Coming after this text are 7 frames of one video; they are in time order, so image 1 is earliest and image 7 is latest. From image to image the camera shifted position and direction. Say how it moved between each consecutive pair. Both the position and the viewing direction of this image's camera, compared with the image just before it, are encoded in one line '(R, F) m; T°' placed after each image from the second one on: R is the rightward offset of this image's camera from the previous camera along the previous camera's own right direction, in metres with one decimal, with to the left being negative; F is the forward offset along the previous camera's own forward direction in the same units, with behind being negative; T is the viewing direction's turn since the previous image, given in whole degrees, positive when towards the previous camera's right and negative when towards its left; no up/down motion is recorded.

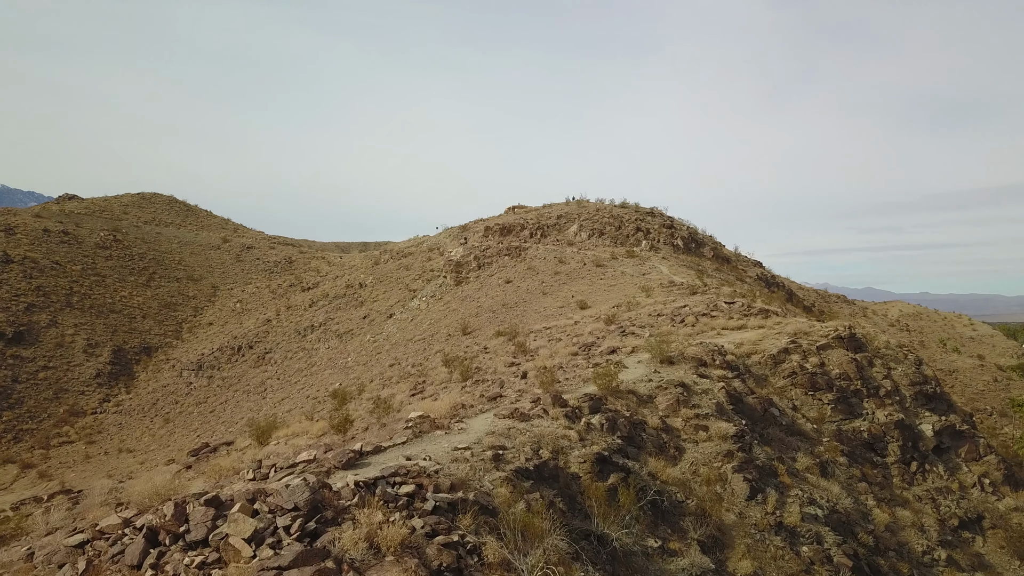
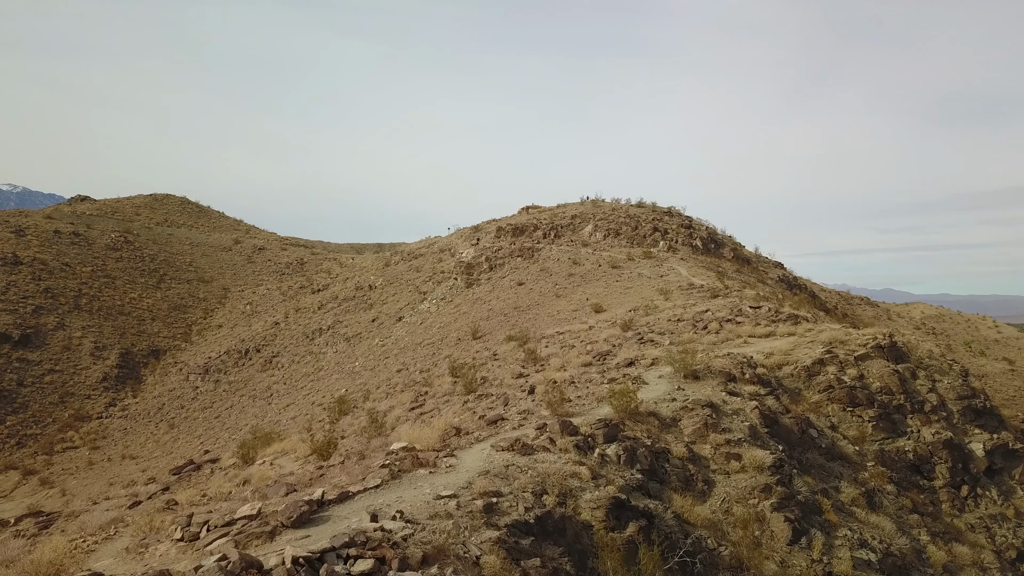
(+0.1, +0.7) m; -1°
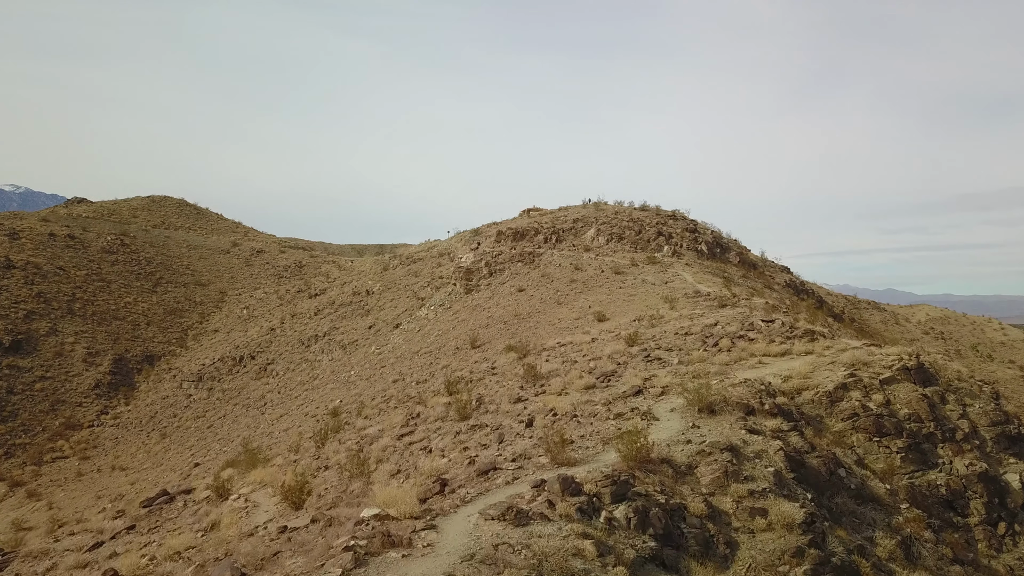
(0.0, +0.6) m; 0°
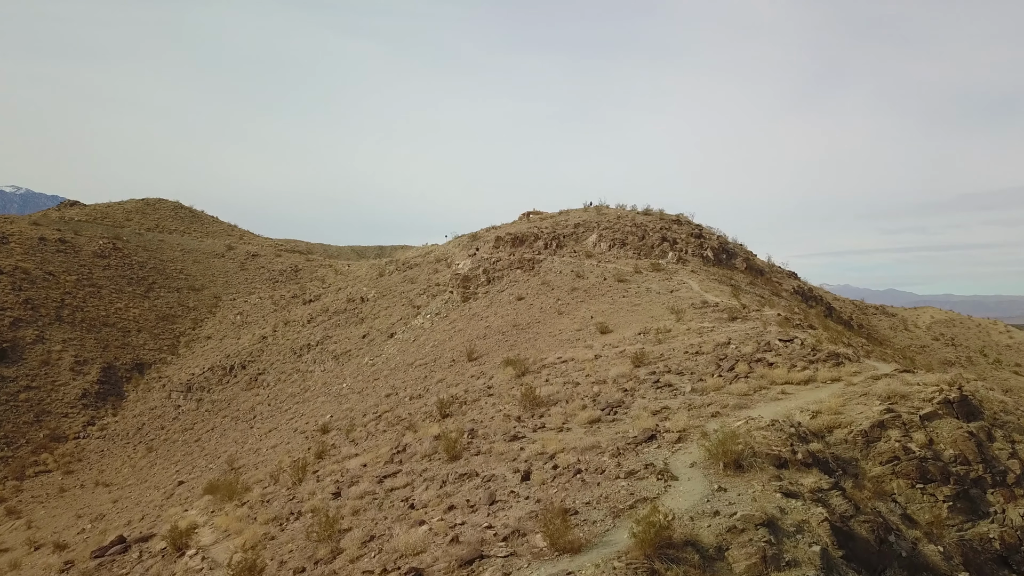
(0.0, +0.8) m; 0°
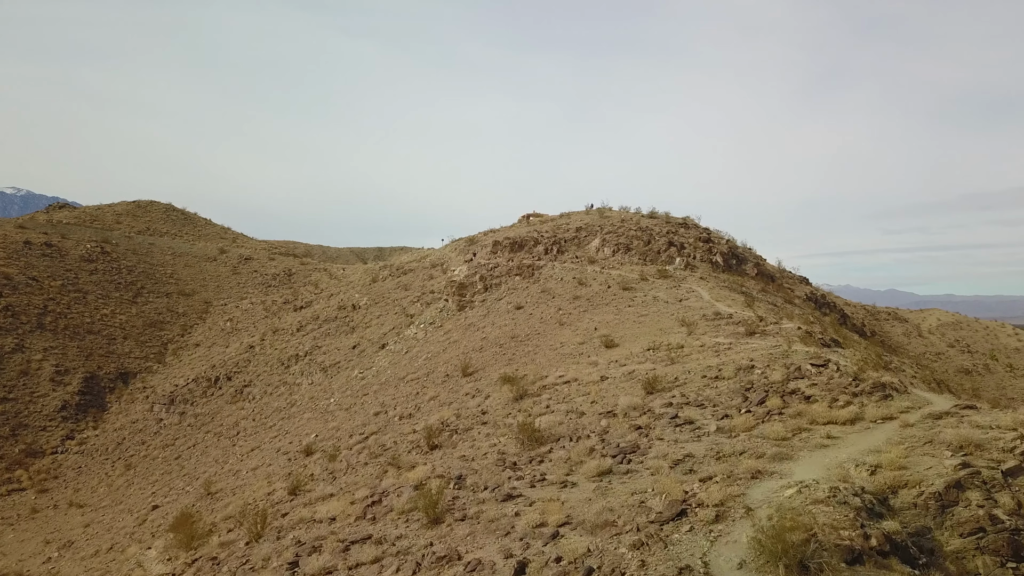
(0.0, +1.1) m; 0°
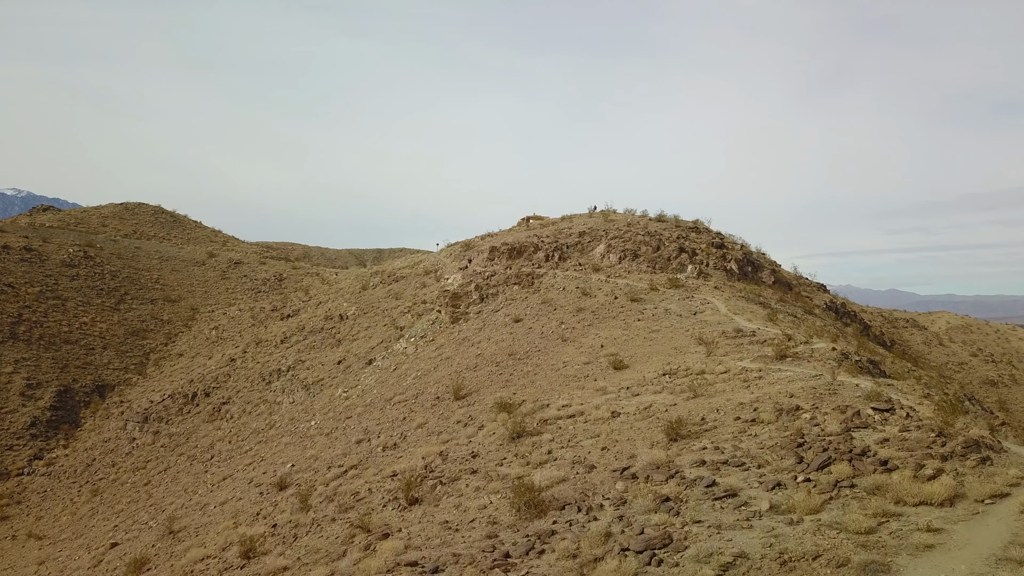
(+0.1, +1.5) m; 0°
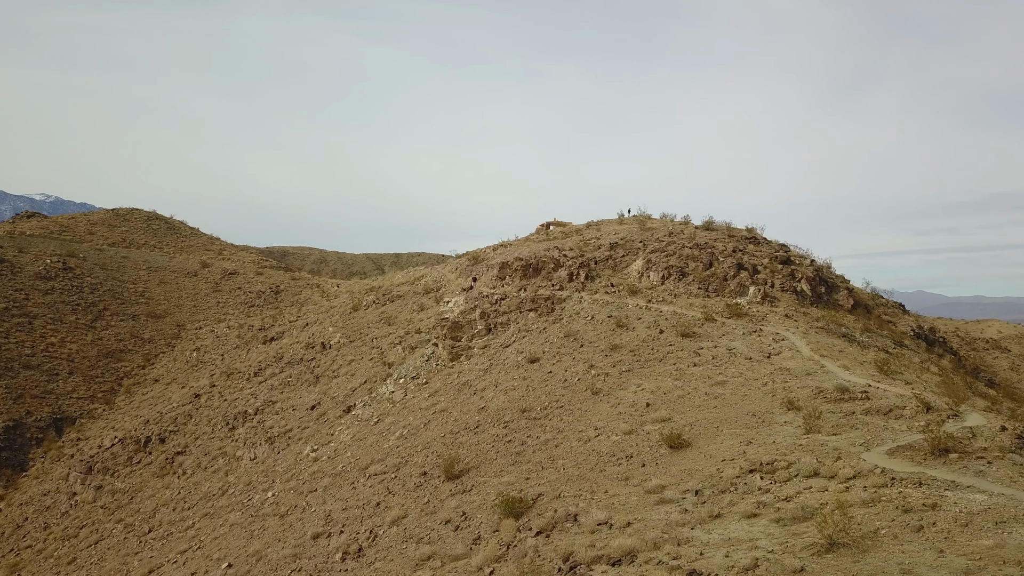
(+0.1, +3.6) m; -1°
